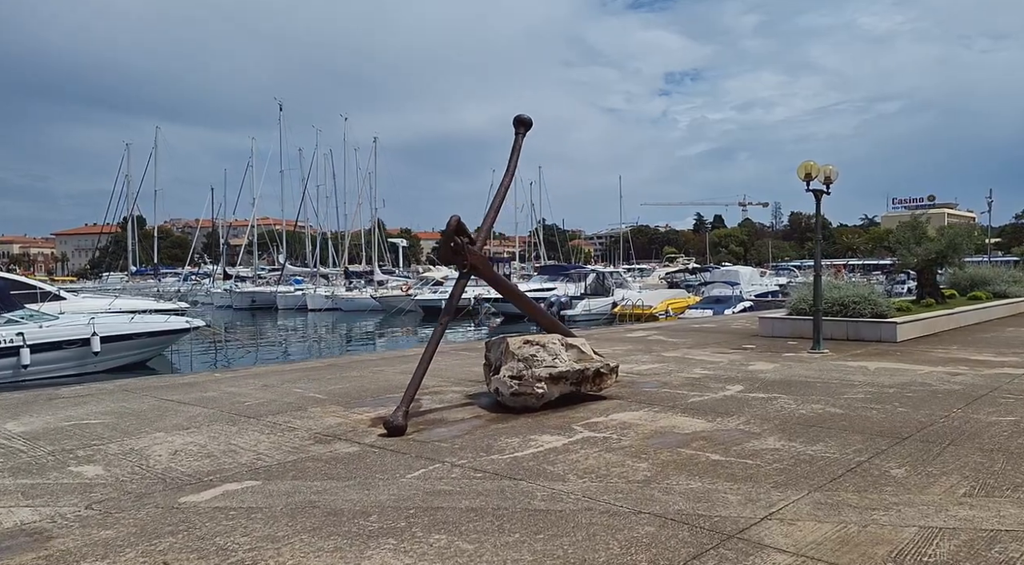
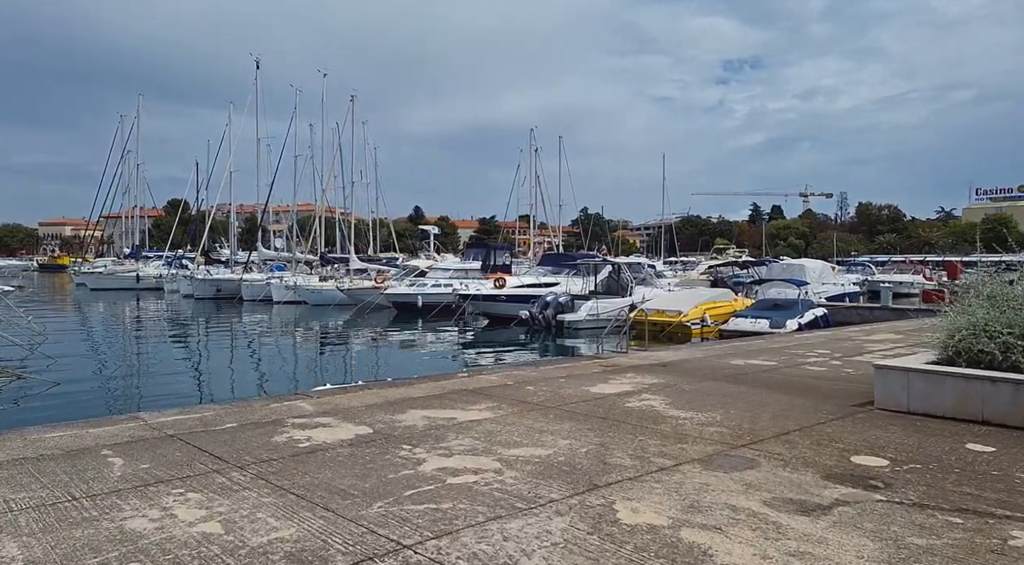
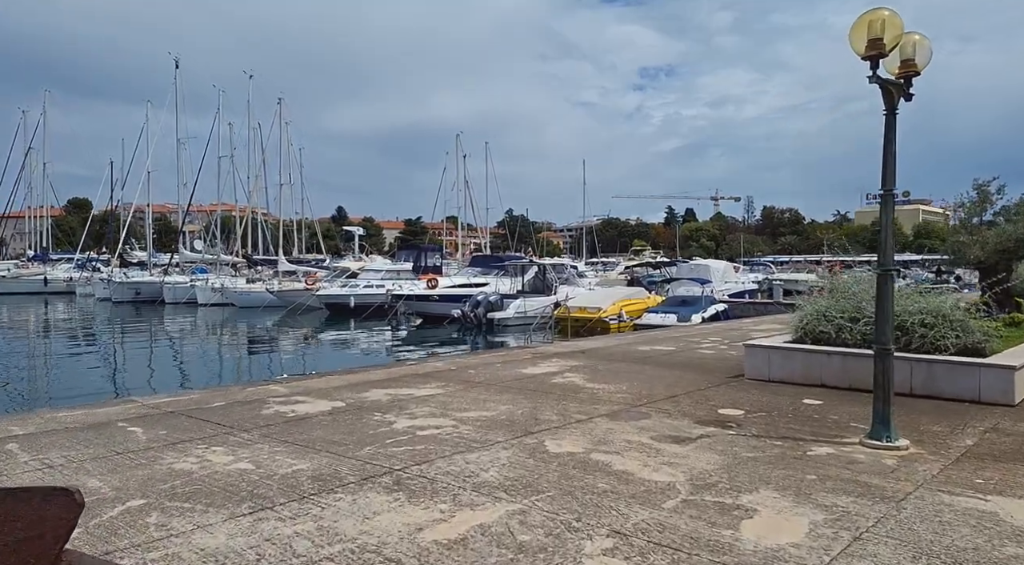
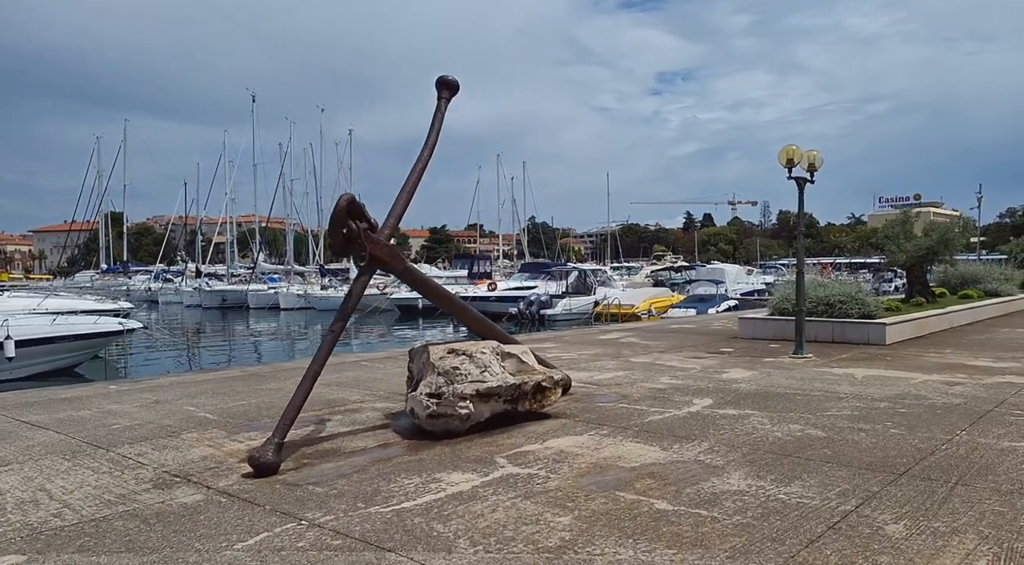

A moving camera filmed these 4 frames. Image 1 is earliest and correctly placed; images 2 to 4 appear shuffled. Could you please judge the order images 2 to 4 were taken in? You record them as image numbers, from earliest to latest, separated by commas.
4, 3, 2
